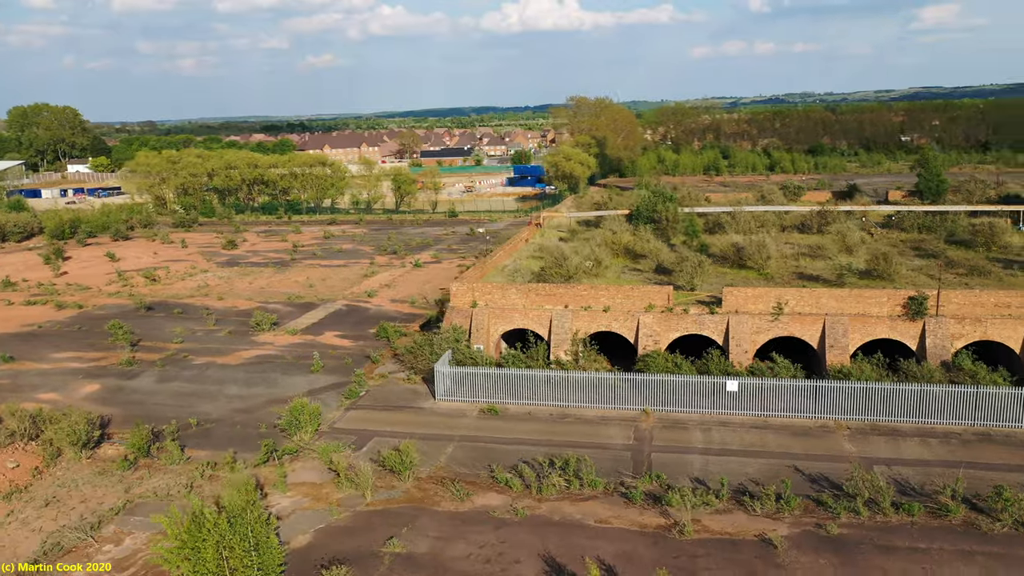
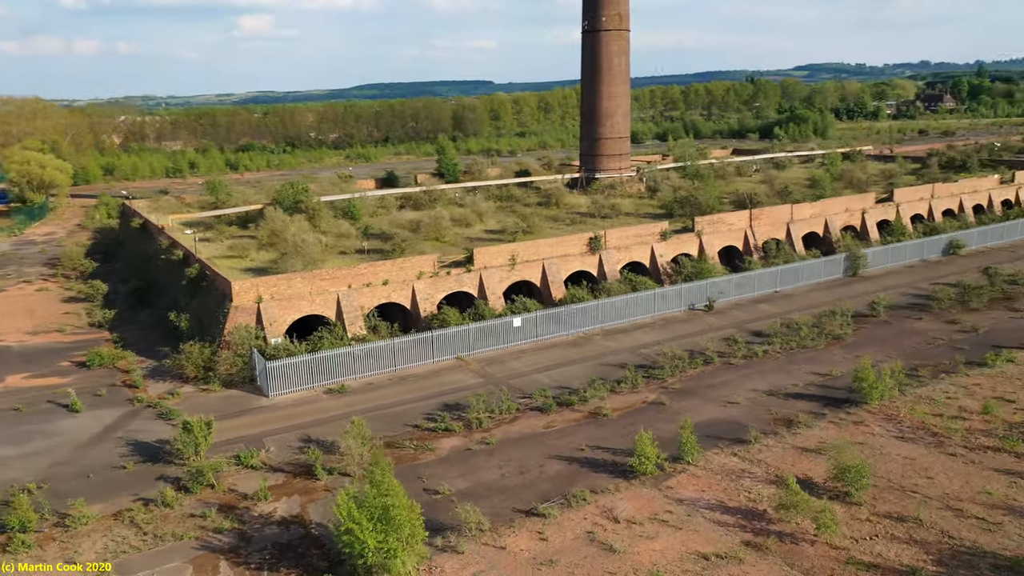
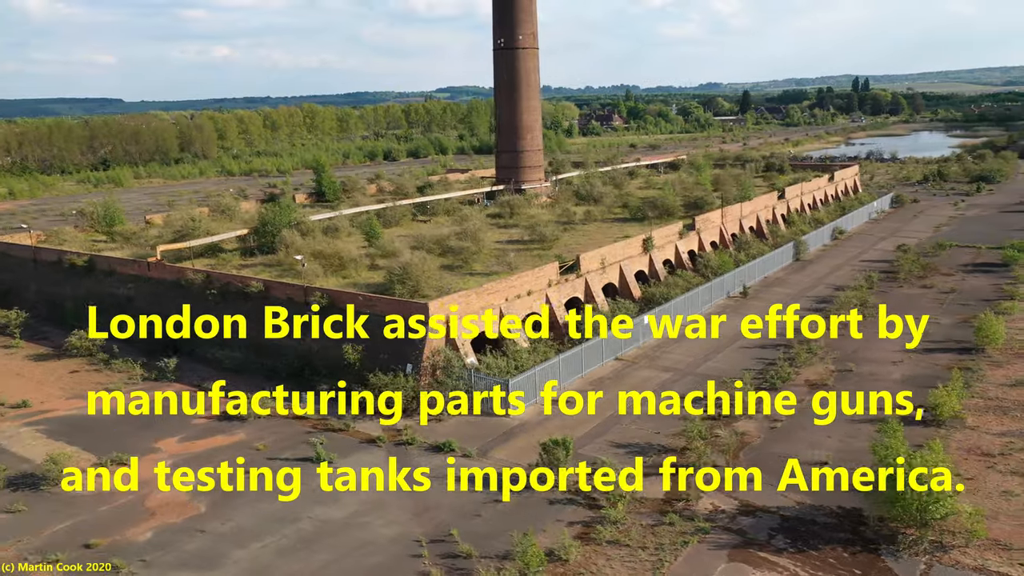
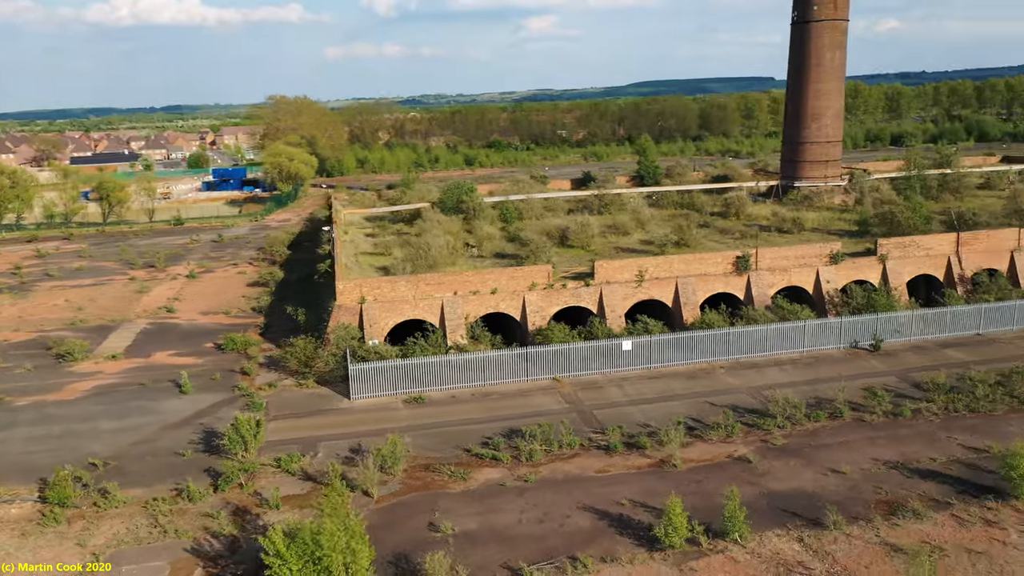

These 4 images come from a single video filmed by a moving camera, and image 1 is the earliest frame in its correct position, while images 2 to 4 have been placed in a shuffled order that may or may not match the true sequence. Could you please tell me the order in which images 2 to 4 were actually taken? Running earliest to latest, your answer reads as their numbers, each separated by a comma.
4, 2, 3
